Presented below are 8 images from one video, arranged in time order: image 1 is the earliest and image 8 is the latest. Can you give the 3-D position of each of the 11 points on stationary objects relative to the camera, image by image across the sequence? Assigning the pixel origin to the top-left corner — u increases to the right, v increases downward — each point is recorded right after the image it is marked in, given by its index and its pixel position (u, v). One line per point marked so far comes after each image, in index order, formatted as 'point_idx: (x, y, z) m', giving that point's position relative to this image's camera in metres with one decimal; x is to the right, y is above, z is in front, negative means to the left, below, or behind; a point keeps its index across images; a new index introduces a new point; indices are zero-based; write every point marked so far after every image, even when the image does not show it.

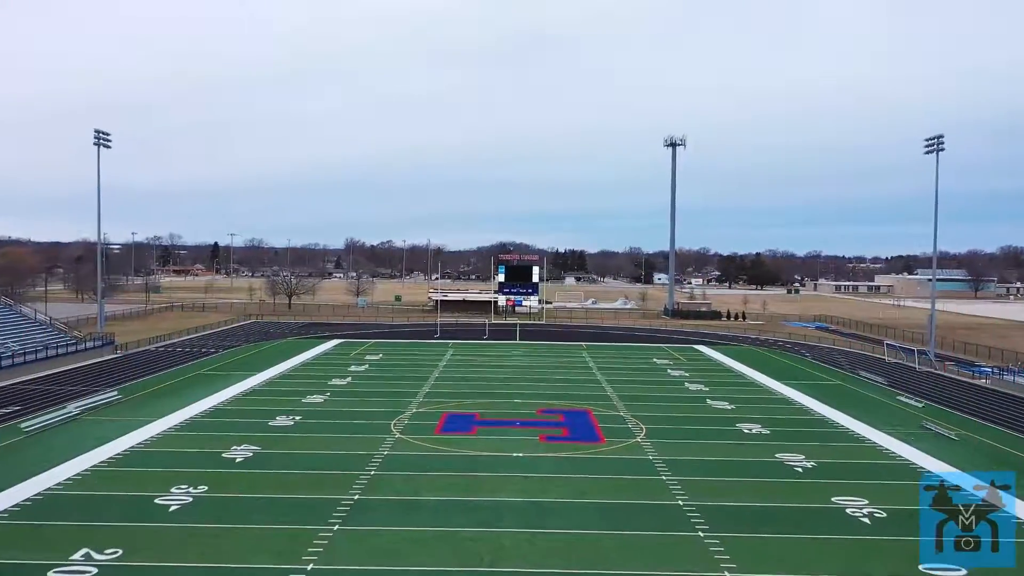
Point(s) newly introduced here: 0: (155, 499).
0: (-6.0, -3.5, +17.3) m
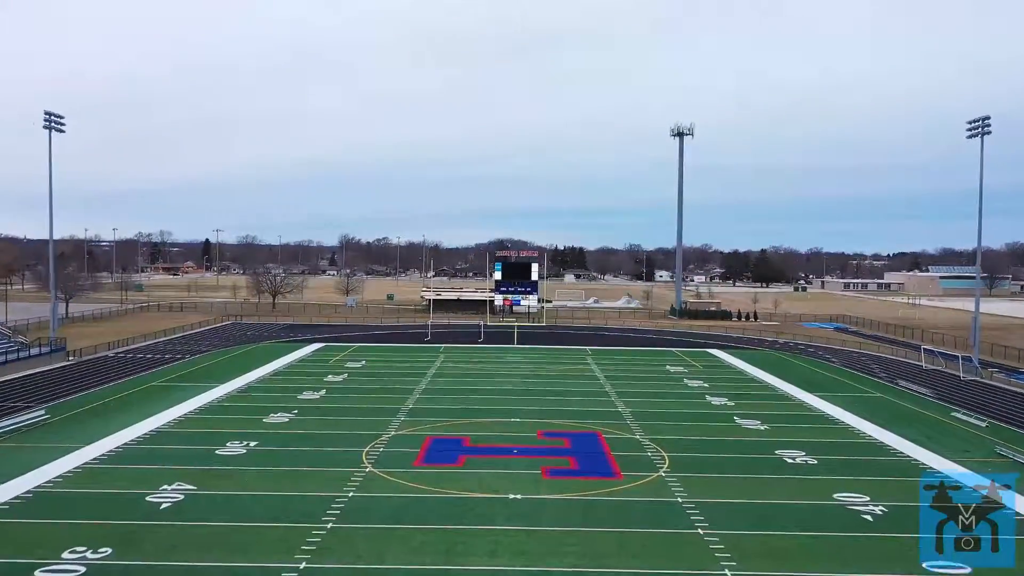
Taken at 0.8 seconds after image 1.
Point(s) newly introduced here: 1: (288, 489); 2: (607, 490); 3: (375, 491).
0: (-6.0, -3.6, +13.3) m
1: (-3.8, -3.4, +17.7) m
2: (+1.6, -3.4, +17.6) m
3: (-2.3, -3.4, +17.4) m
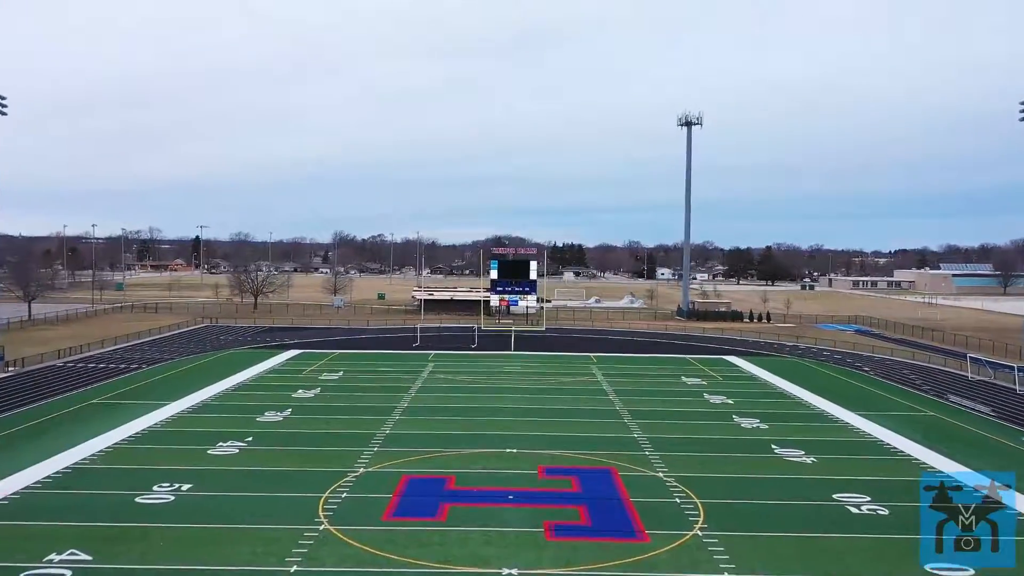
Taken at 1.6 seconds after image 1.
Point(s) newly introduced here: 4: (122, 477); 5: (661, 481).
0: (-6.1, -3.7, +9.3) m
1: (-3.9, -3.5, +13.7) m
2: (+1.5, -3.5, +13.6) m
3: (-2.4, -3.5, +13.4) m
4: (-6.8, -3.3, +18.2) m
5: (+2.6, -3.3, +18.1) m
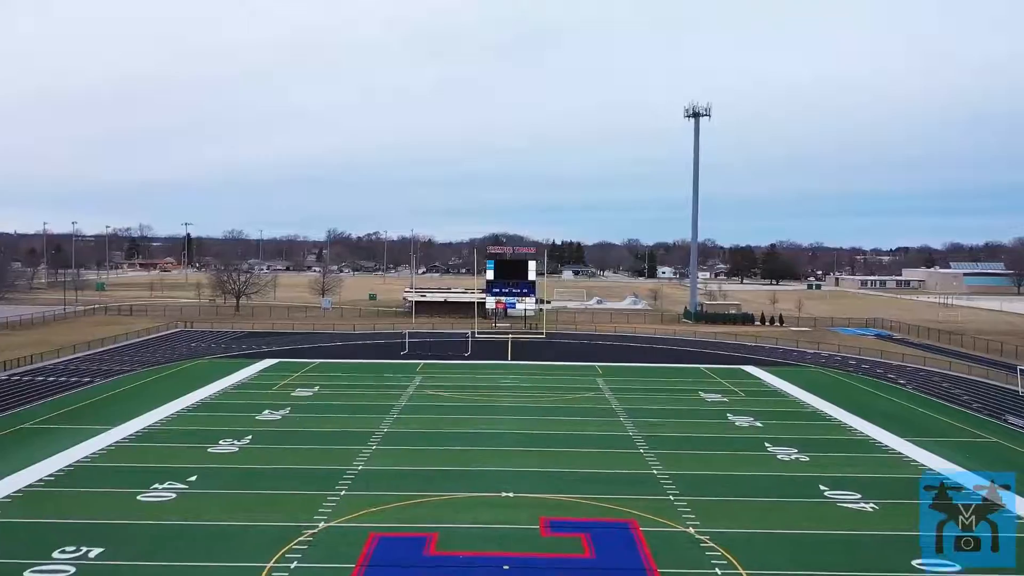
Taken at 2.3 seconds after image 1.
0: (-6.1, -3.9, +5.7) m
1: (-4.0, -3.7, +10.2) m
2: (+1.5, -3.7, +10.1) m
3: (-2.4, -3.7, +9.8) m
4: (-6.9, -3.5, +14.6) m
5: (+2.5, -3.5, +14.6) m
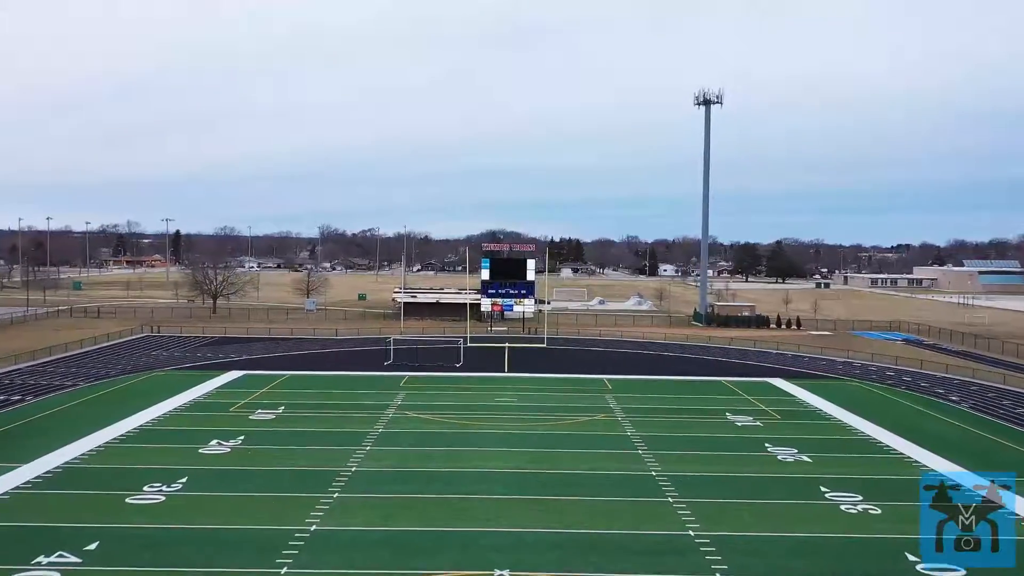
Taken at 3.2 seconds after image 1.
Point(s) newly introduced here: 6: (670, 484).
0: (-6.2, -4.0, +1.6) m
1: (-4.0, -3.8, +6.1) m
2: (+1.4, -3.8, +6.0) m
3: (-2.4, -3.8, +5.8) m
4: (-6.9, -3.6, +10.5) m
5: (+2.4, -3.6, +10.6) m
6: (+2.7, -3.4, +18.0) m
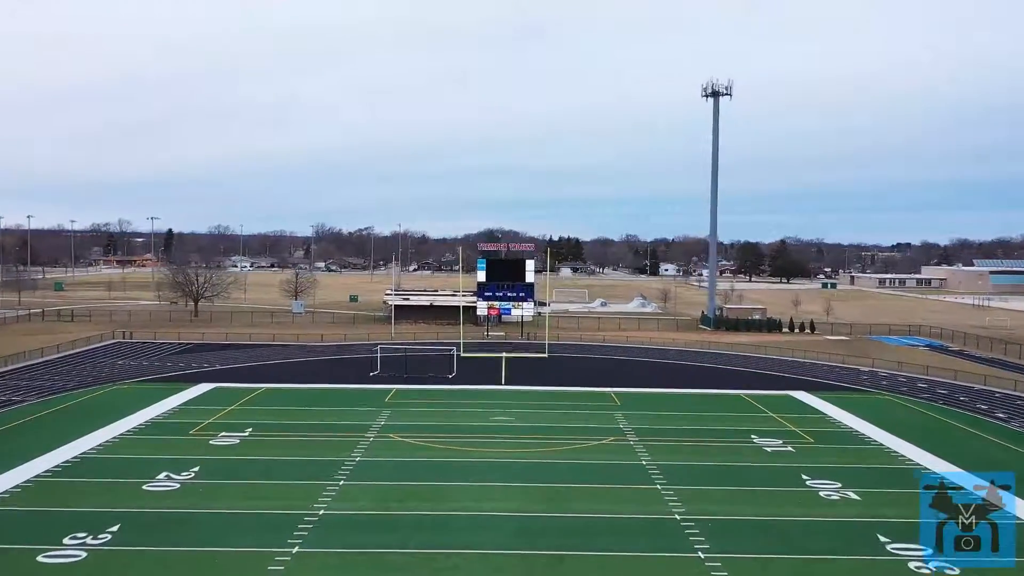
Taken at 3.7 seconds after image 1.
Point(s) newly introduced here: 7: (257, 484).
0: (-6.2, -4.2, -1.3) m
1: (-4.0, -4.0, +3.2) m
2: (+1.4, -4.0, +3.2) m
3: (-2.5, -4.0, +2.9) m
4: (-6.9, -3.7, +7.6) m
5: (+2.4, -3.8, +7.7) m
6: (+2.7, -3.5, +15.1) m
7: (-4.3, -3.3, +17.7) m
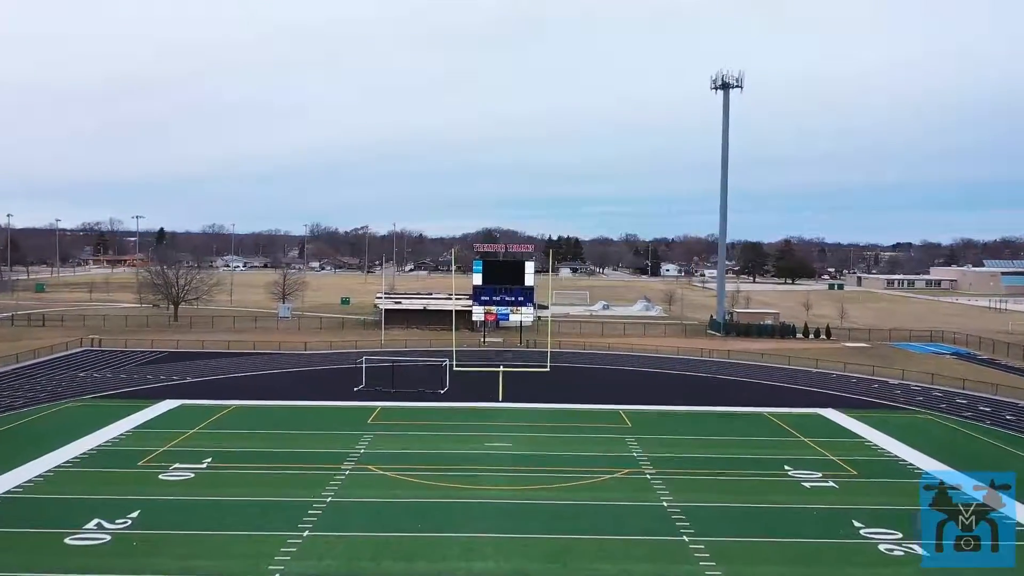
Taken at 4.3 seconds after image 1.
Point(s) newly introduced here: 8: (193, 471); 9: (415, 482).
0: (-6.2, -4.4, -4.1) m
1: (-4.0, -4.2, +0.3) m
2: (+1.4, -4.2, +0.3) m
3: (-2.5, -4.1, 0.0) m
4: (-7.0, -3.9, +4.8) m
5: (+2.4, -3.9, +4.8) m
6: (+2.6, -3.7, +12.3) m
7: (-4.3, -3.5, +14.8) m
8: (-5.6, -3.2, +18.8) m
9: (-1.6, -3.2, +17.7) m
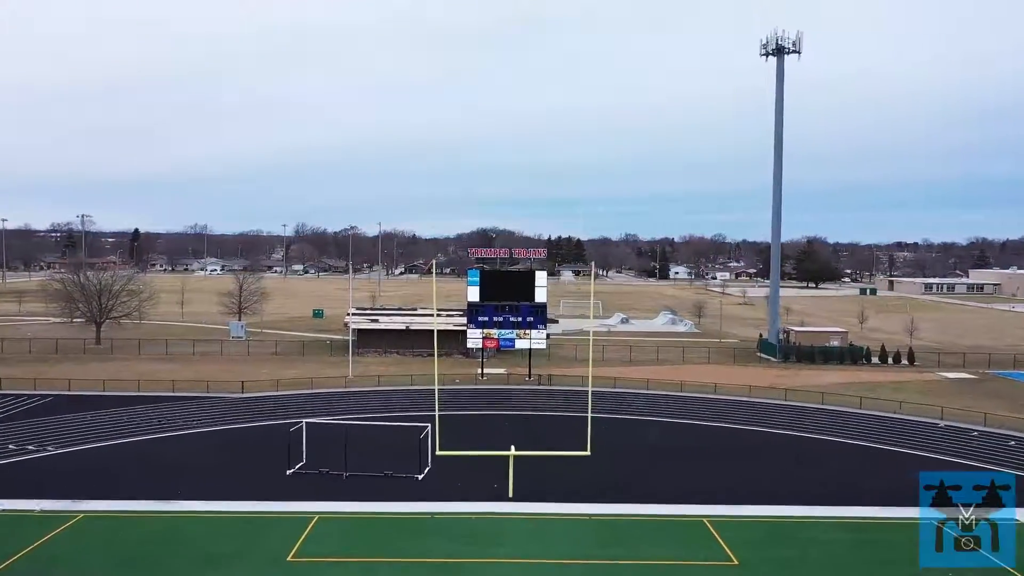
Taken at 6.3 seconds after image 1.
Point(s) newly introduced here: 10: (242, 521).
0: (-5.8, -4.9, -13.8) m
1: (-3.6, -4.7, -9.4) m
2: (+1.8, -4.7, -9.4) m
3: (-2.1, -4.7, -9.7) m
4: (-6.6, -4.5, -4.9) m
5: (+2.8, -4.5, -4.8) m
6: (+3.0, -4.2, +2.6) m
7: (-4.0, -4.0, +5.1) m
8: (-5.3, -3.7, +9.1) m
9: (-1.3, -3.8, +8.0) m
10: (-4.2, -3.4, +15.8) m
